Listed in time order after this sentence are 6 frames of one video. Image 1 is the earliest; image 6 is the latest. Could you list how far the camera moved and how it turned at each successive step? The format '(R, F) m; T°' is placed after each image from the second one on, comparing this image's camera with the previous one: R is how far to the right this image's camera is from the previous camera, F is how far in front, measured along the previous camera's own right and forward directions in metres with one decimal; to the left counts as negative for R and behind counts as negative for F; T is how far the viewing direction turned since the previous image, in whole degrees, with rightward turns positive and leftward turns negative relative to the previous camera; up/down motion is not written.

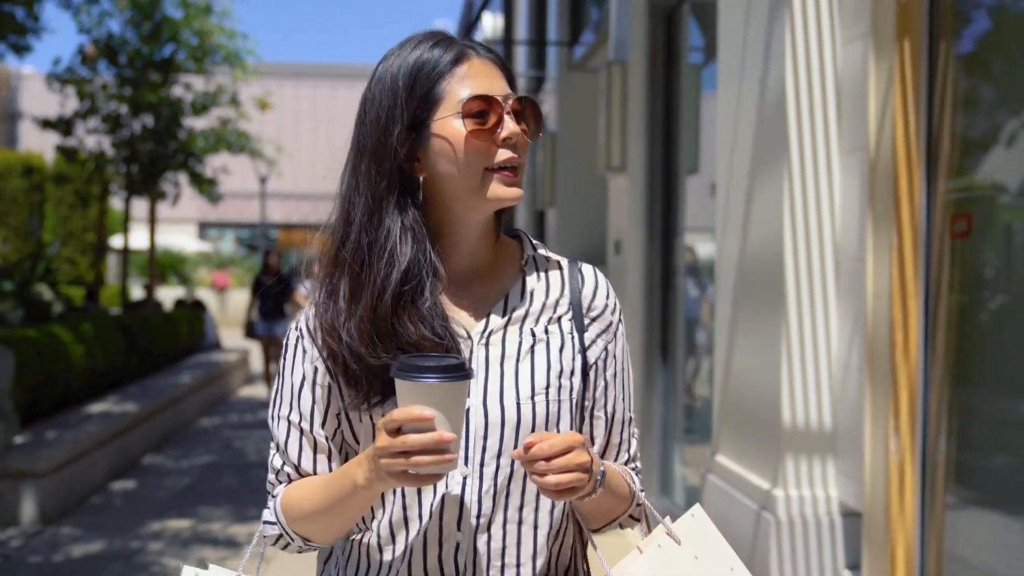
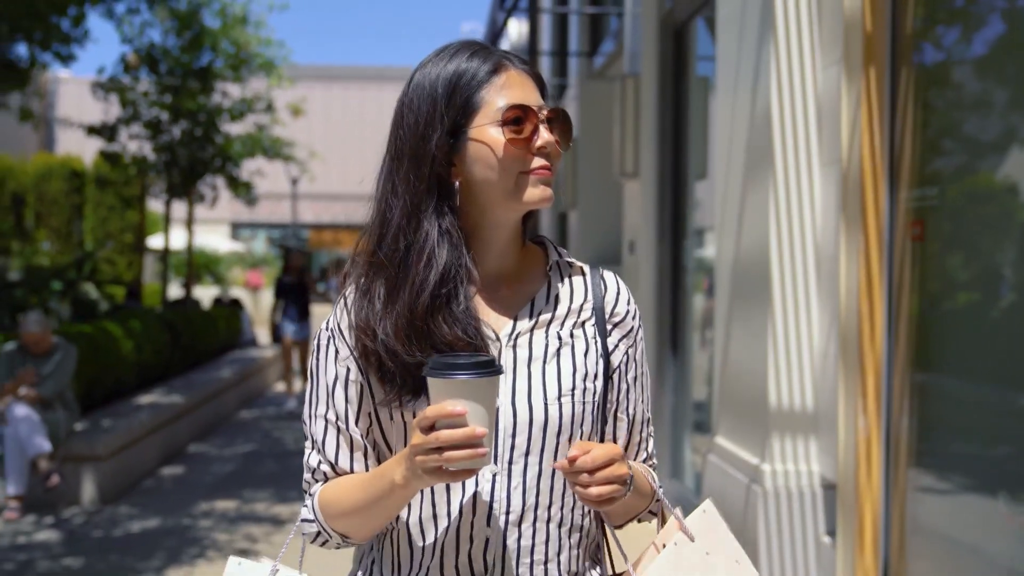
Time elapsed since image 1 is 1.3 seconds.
(0.0, -0.5) m; -2°
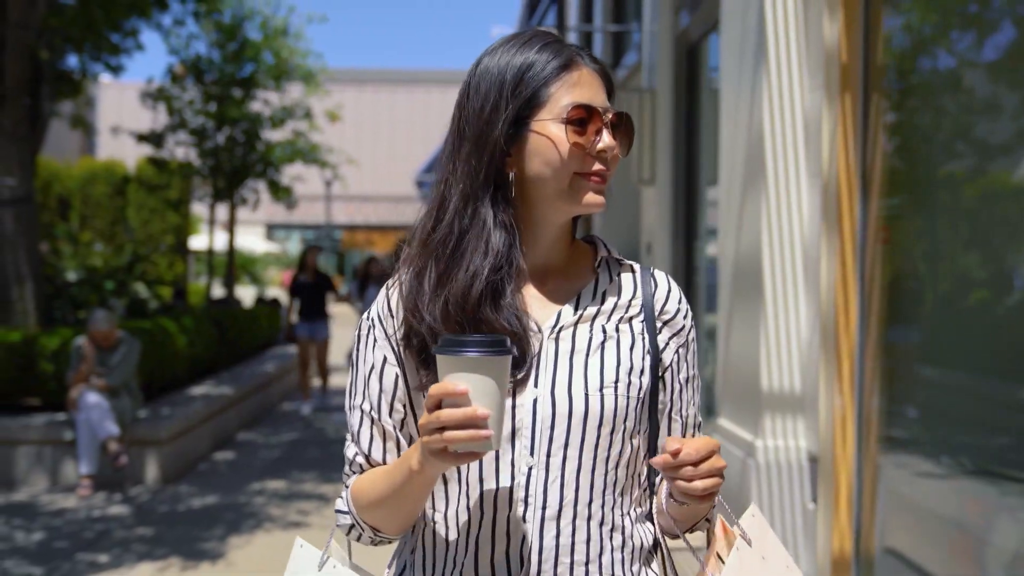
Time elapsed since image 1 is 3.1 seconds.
(0.0, -0.6) m; -2°
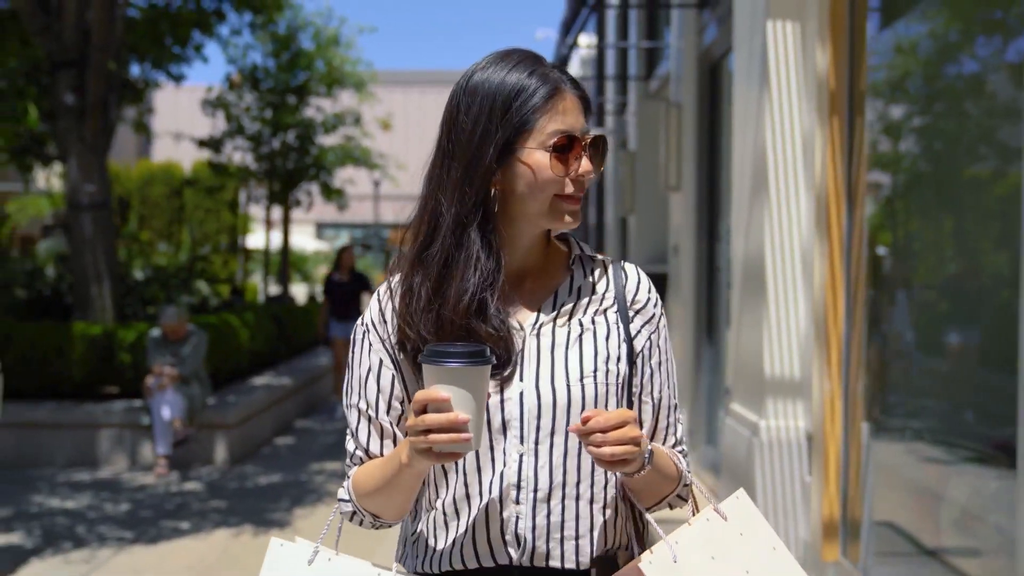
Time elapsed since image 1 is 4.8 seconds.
(+0.1, -0.7) m; -3°
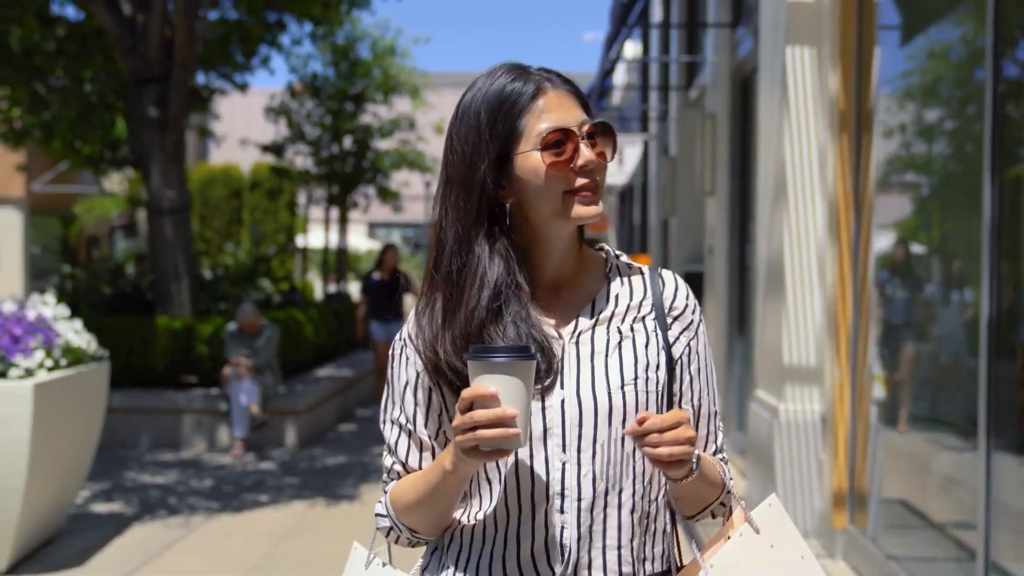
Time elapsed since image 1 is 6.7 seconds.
(0.0, -0.7) m; -3°
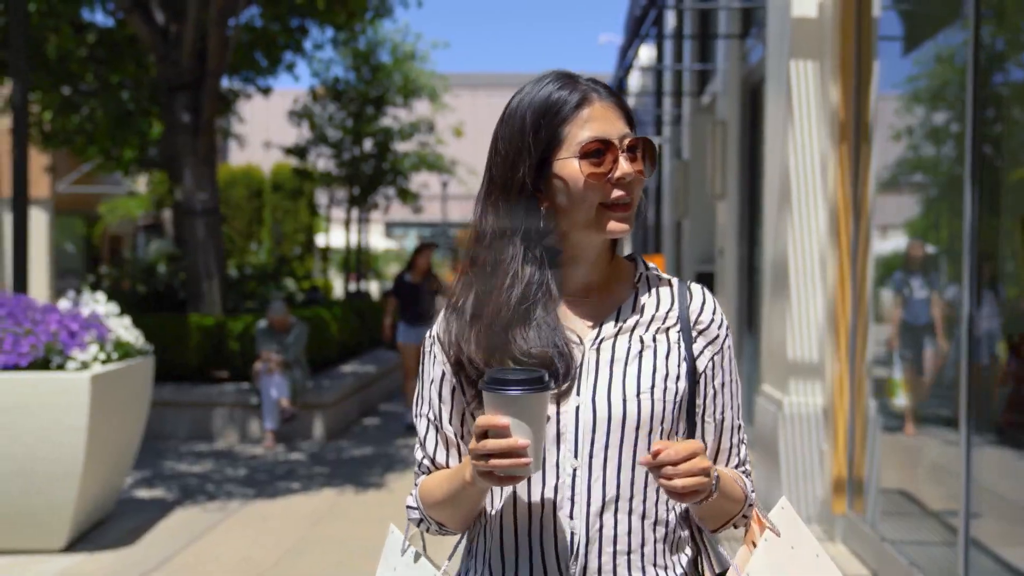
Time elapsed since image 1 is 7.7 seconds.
(0.0, -0.4) m; -1°
